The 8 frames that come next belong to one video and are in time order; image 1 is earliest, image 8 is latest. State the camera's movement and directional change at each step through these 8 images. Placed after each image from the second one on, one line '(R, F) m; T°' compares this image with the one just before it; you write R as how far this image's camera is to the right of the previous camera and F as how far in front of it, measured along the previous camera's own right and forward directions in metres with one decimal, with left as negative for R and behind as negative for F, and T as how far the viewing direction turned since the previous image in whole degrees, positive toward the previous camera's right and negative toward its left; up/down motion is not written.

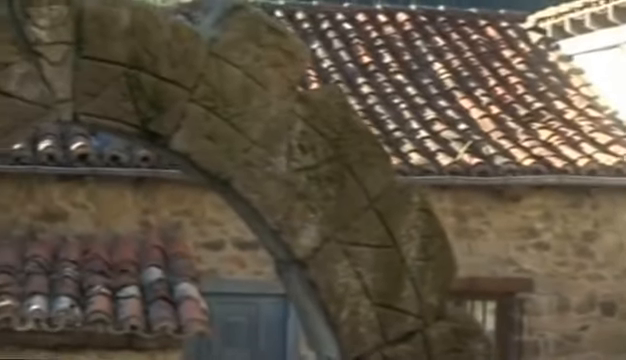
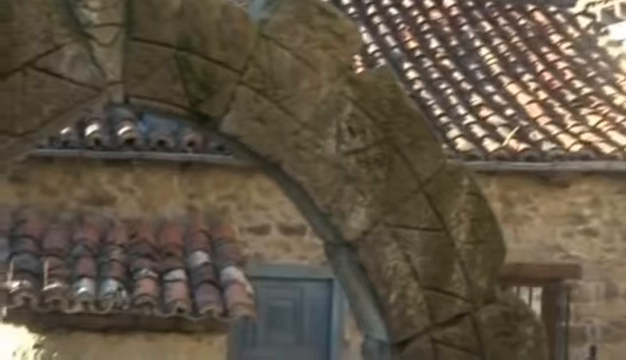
(0.0, 0.0) m; -2°
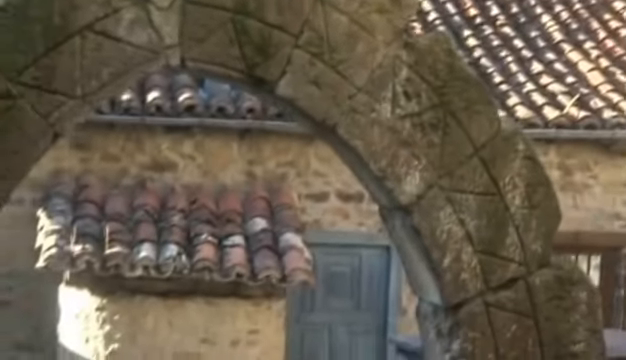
(0.0, 0.0) m; -3°
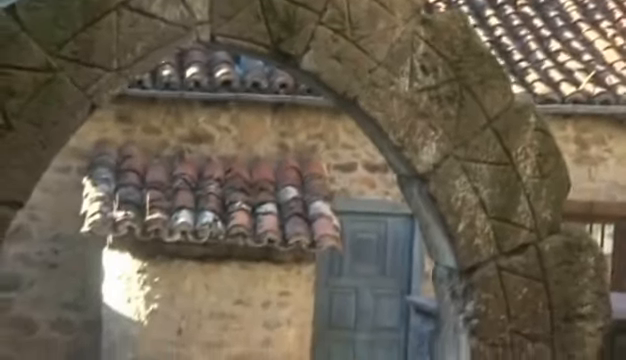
(0.0, -0.2) m; -2°
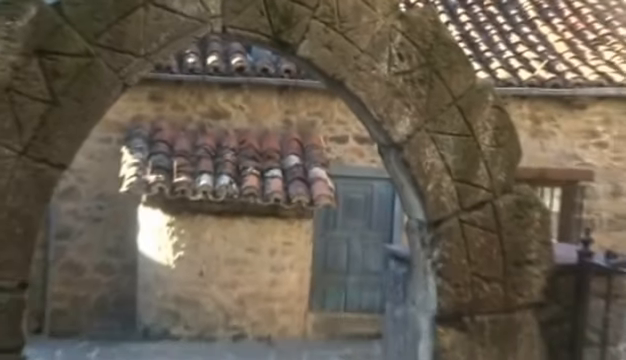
(0.0, -0.6) m; +1°
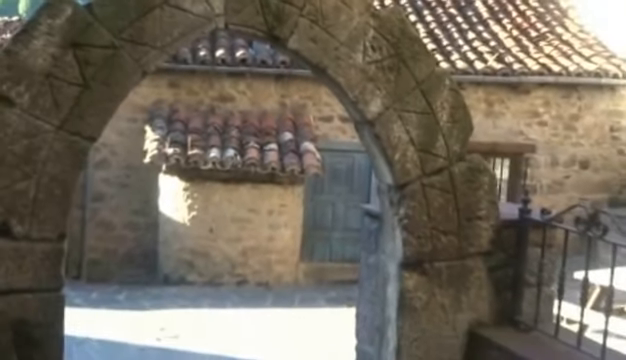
(0.0, -0.7) m; +1°
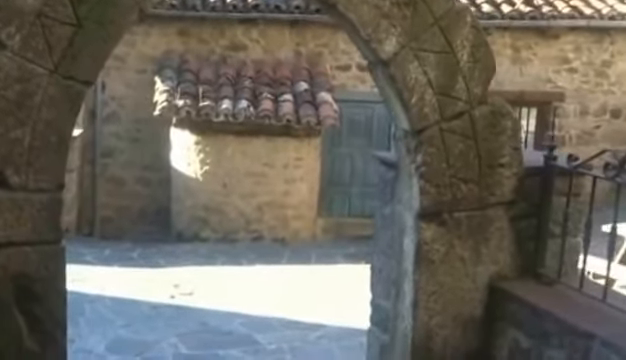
(0.0, +0.3) m; -1°
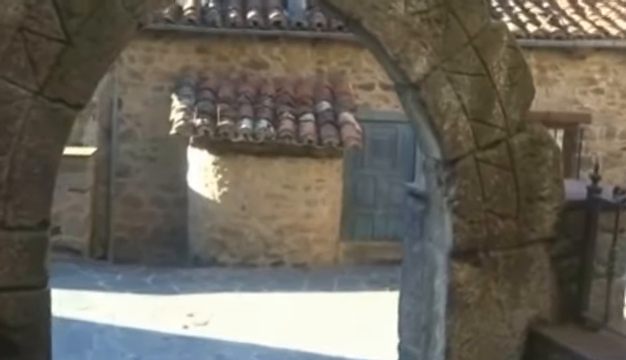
(0.0, +0.4) m; -1°
